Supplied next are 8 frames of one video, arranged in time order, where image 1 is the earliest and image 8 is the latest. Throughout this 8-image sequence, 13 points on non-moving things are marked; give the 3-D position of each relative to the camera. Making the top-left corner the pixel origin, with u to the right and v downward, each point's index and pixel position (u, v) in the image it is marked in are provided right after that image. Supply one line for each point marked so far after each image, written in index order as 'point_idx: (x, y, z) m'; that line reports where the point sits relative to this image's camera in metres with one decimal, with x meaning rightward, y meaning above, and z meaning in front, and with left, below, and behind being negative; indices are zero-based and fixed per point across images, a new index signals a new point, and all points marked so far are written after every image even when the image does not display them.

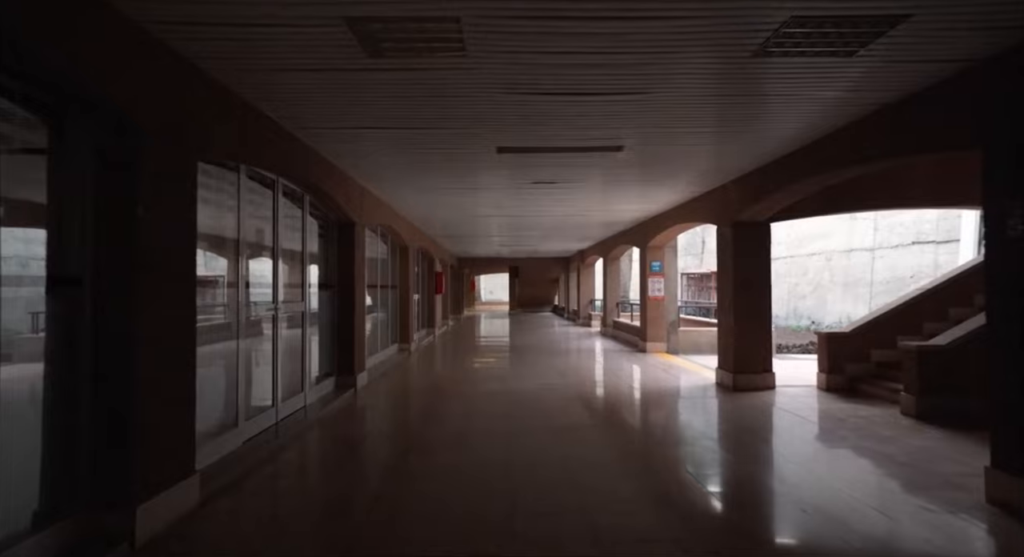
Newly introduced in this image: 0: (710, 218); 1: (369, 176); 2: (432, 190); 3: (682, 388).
0: (+2.8, +0.8, +6.9) m
1: (-1.8, +1.3, +6.0) m
2: (-1.1, +1.3, +6.9) m
3: (+2.5, -1.7, +7.4) m
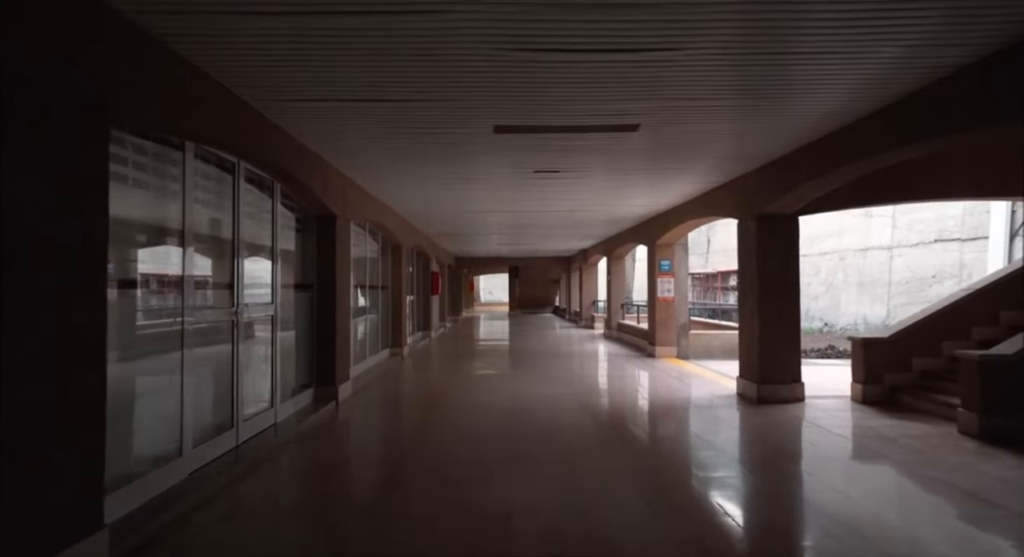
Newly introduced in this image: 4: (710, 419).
0: (+2.8, +0.8, +6.3) m
1: (-1.8, +1.3, +5.4) m
2: (-1.2, +1.3, +6.3) m
3: (+2.5, -1.6, +6.8) m
4: (+2.2, -1.5, +5.2) m
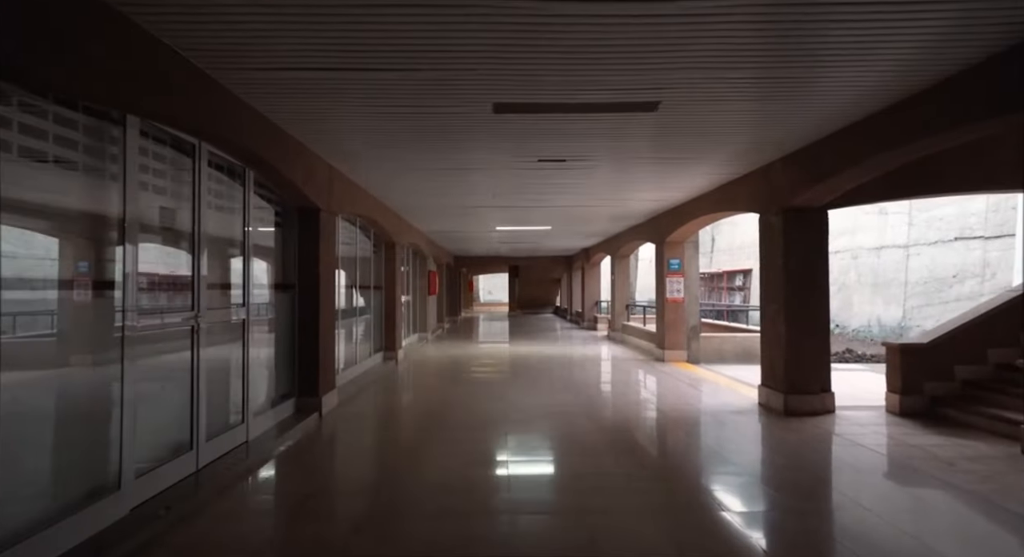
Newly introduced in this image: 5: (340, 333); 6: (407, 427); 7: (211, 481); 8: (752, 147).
0: (+2.8, +0.9, +5.8) m
1: (-1.8, +1.3, +4.9) m
2: (-1.1, +1.3, +5.8) m
3: (+2.5, -1.6, +6.3) m
4: (+2.2, -1.5, +4.7) m
5: (-2.5, -0.8, +7.0) m
6: (-1.1, -1.6, +5.4) m
7: (-2.2, -1.5, +3.6) m
8: (+2.4, +1.3, +5.0) m
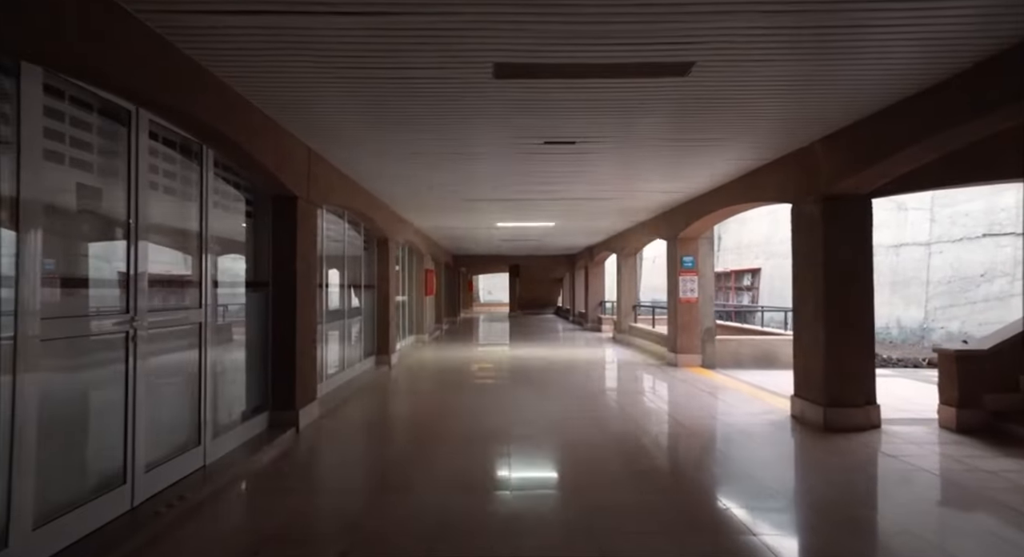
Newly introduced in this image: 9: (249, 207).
0: (+2.9, +0.9, +5.2) m
1: (-1.7, +1.3, +4.4) m
2: (-1.1, +1.3, +5.3) m
3: (+2.6, -1.6, +5.7) m
4: (+2.3, -1.5, +4.2) m
5: (-2.5, -0.7, +6.5) m
6: (-1.1, -1.6, +4.8) m
7: (-2.2, -1.5, +3.1) m
8: (+2.5, +1.3, +4.4) m
9: (-2.3, +0.6, +4.2) m
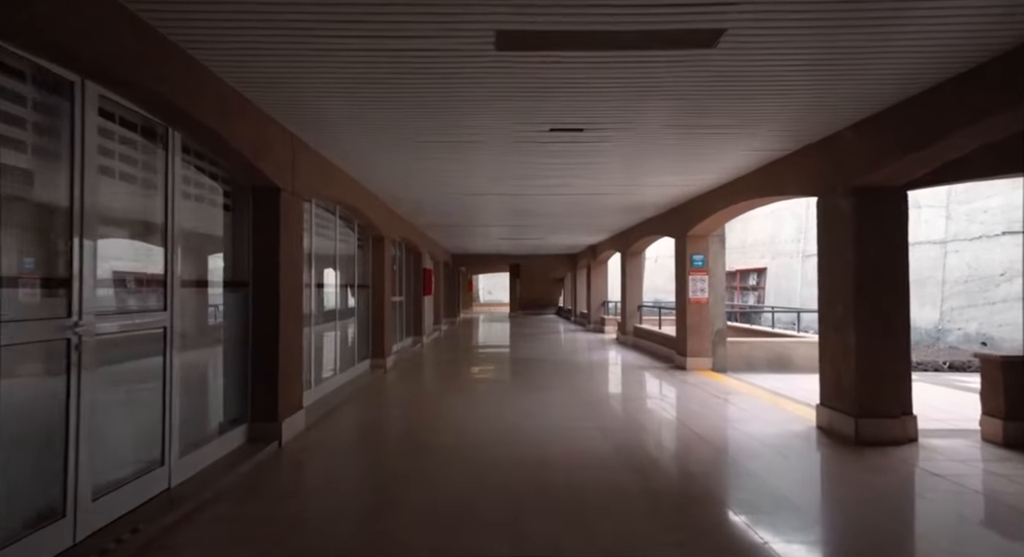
0: (+2.9, +0.9, +4.9) m
1: (-1.7, +1.3, +4.0) m
2: (-1.1, +1.3, +4.9) m
3: (+2.6, -1.6, +5.4) m
4: (+2.3, -1.5, +3.8) m
5: (-2.4, -0.7, +6.1) m
6: (-1.1, -1.6, +4.4) m
7: (-2.2, -1.5, +2.7) m
8: (+2.5, +1.3, +4.0) m
9: (-2.2, +0.6, +3.8) m
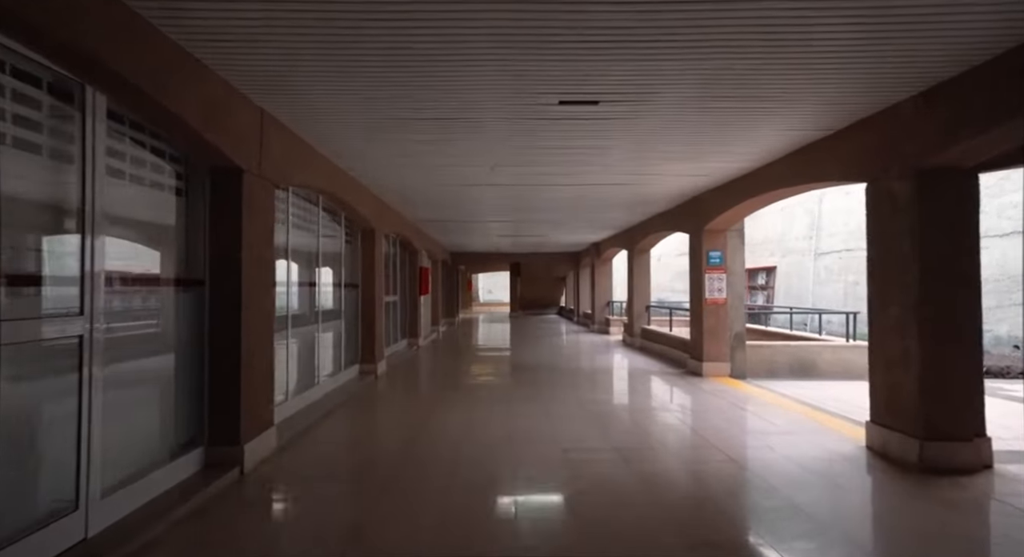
0: (+2.9, +0.9, +4.3) m
1: (-1.7, +1.3, +3.5) m
2: (-1.1, +1.3, +4.3) m
3: (+2.6, -1.6, +4.8) m
4: (+2.3, -1.5, +3.2) m
5: (-2.4, -0.7, +5.5) m
6: (-1.0, -1.5, +3.9) m
7: (-2.2, -1.5, +2.1) m
8: (+2.5, +1.4, +3.5) m
9: (-2.2, +0.6, +3.2) m
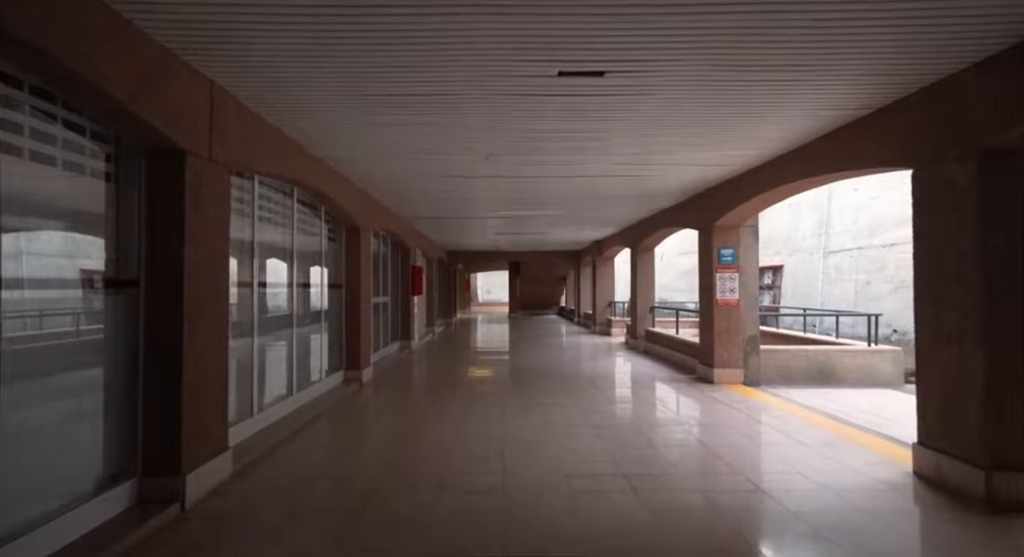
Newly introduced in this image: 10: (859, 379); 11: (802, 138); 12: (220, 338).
0: (+2.8, +0.9, +3.8) m
1: (-1.8, +1.3, +3.0) m
2: (-1.1, +1.3, +3.8) m
3: (+2.6, -1.6, +4.3) m
4: (+2.2, -1.5, +2.8) m
5: (-2.5, -0.7, +5.0) m
6: (-1.1, -1.6, +3.4) m
7: (-2.2, -1.5, +1.6) m
8: (+2.5, +1.4, +3.0) m
9: (-2.3, +0.6, +2.7) m
10: (+4.8, -1.4, +6.8) m
11: (+2.7, +1.3, +4.6) m
12: (-2.0, -0.4, +3.3) m
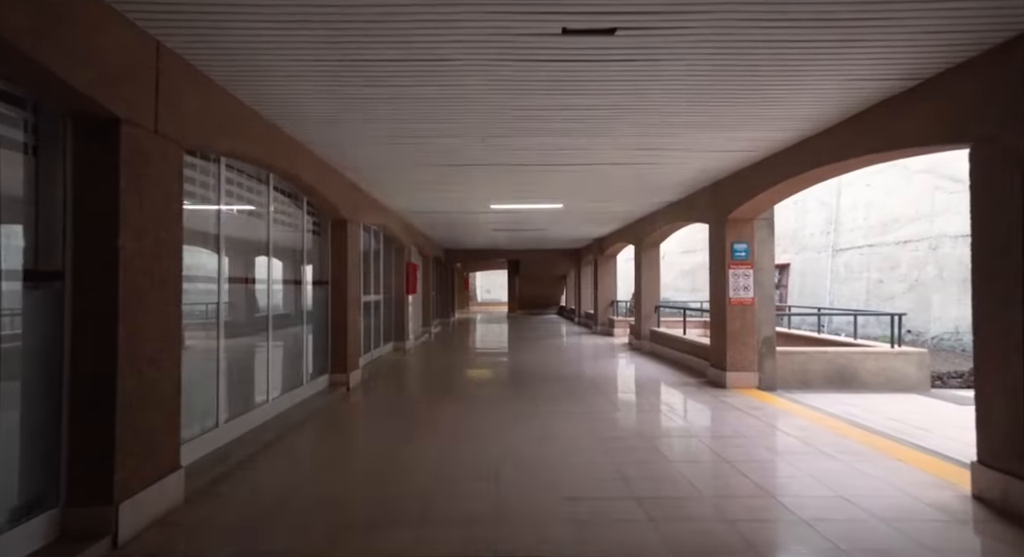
0: (+2.8, +0.9, +3.4) m
1: (-1.8, +1.4, +2.5) m
2: (-1.1, +1.4, +3.4) m
3: (+2.5, -1.6, +3.9) m
4: (+2.2, -1.4, +2.3) m
5: (-2.5, -0.7, +4.6) m
6: (-1.1, -1.5, +2.9) m
7: (-2.3, -1.4, +1.2) m
8: (+2.4, +1.4, +2.5) m
9: (-2.3, +0.7, +2.3) m
10: (+4.8, -1.4, +6.3) m
11: (+2.7, +1.3, +4.1) m
12: (-2.0, -0.3, +2.9) m
